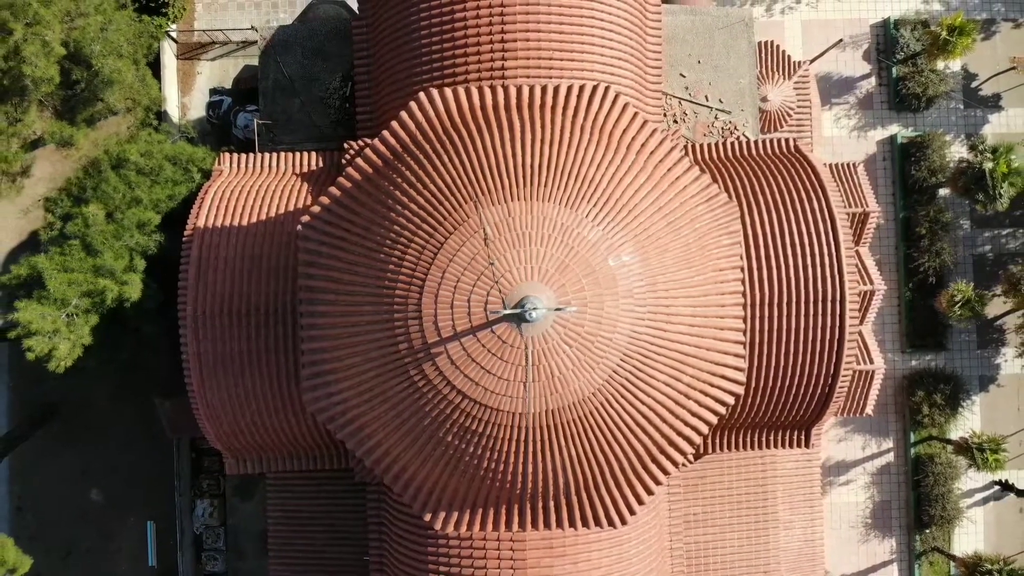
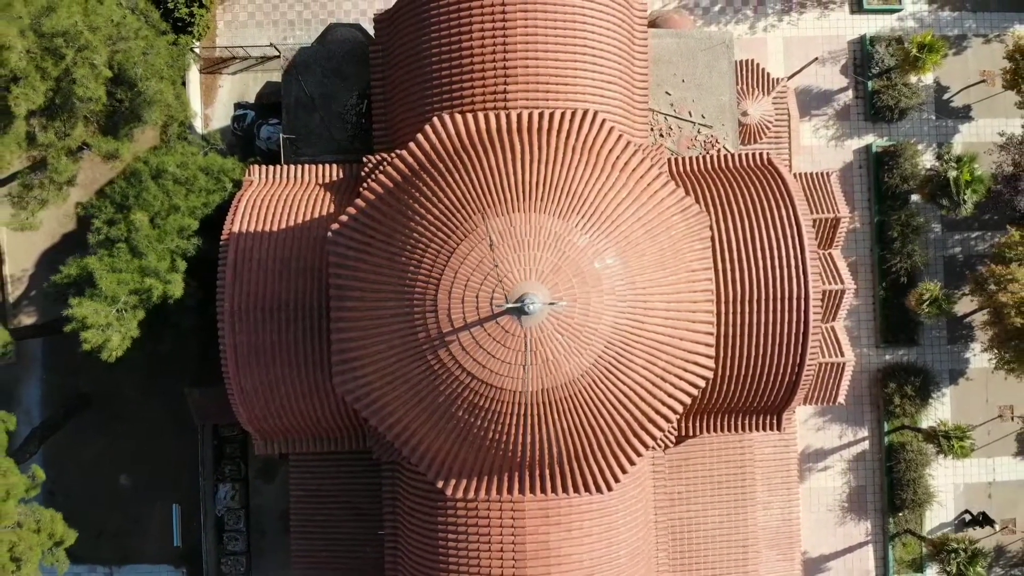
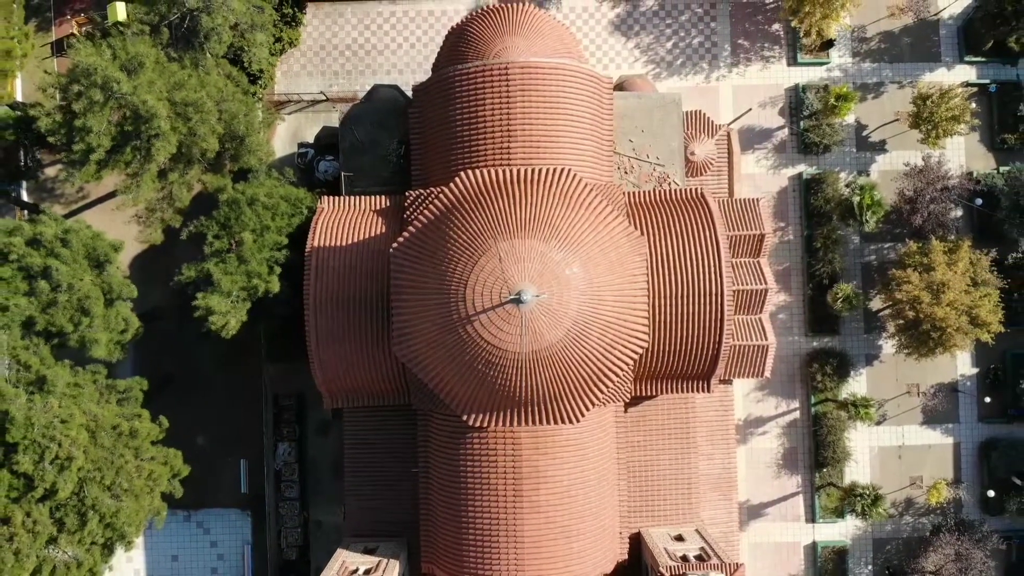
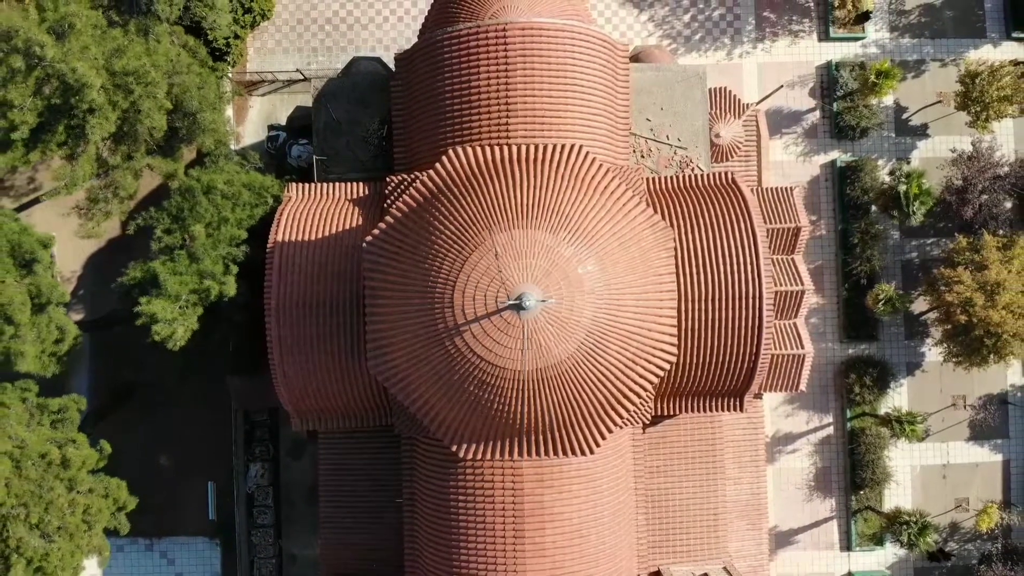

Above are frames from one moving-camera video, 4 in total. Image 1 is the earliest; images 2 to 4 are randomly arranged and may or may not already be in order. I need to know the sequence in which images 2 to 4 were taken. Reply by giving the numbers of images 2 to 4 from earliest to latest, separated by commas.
2, 4, 3
